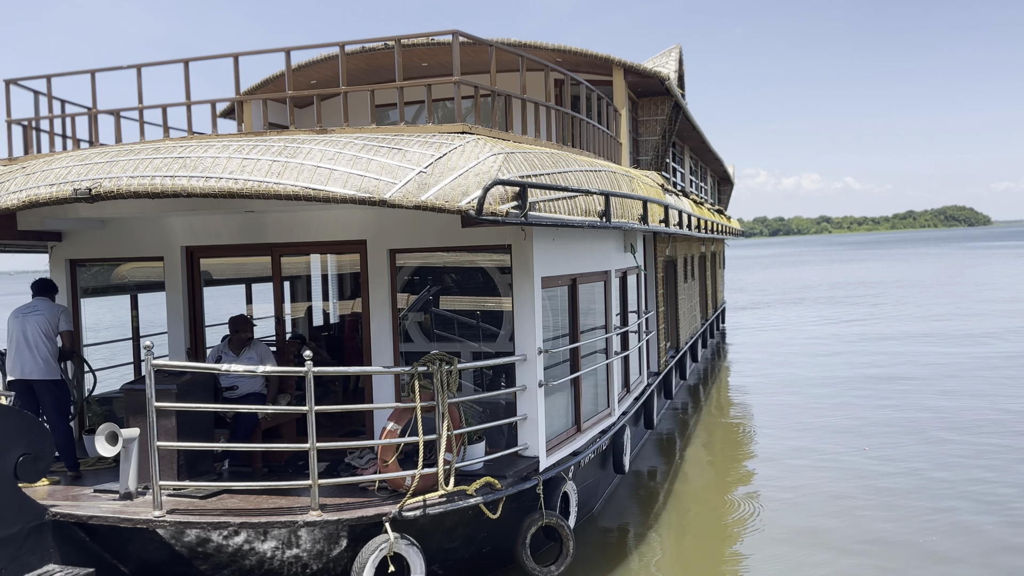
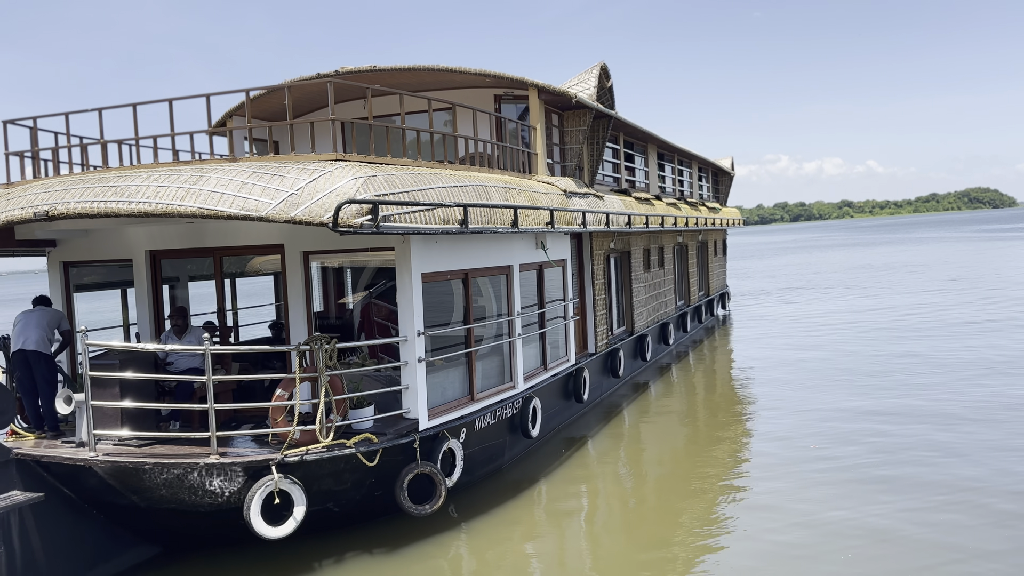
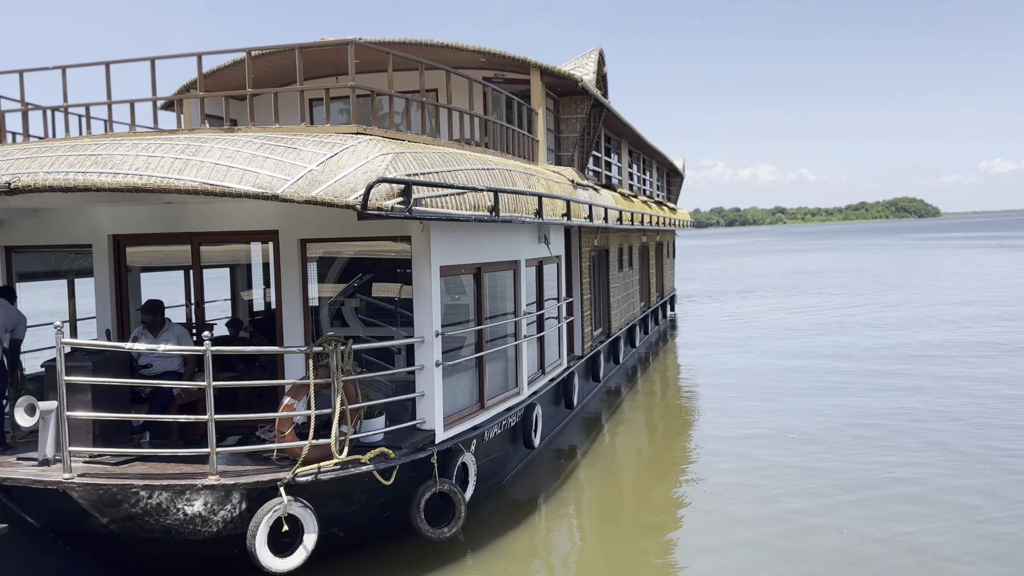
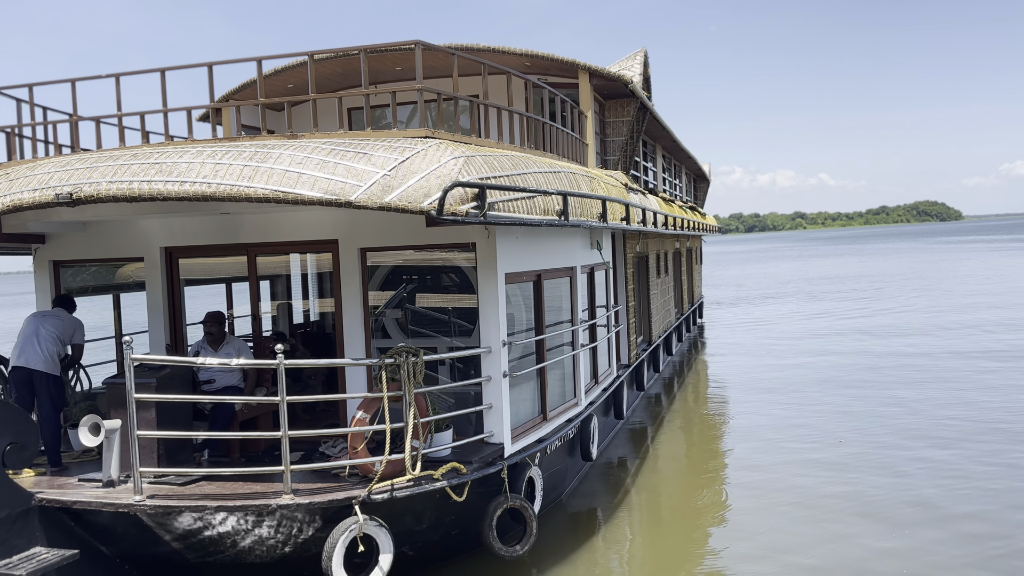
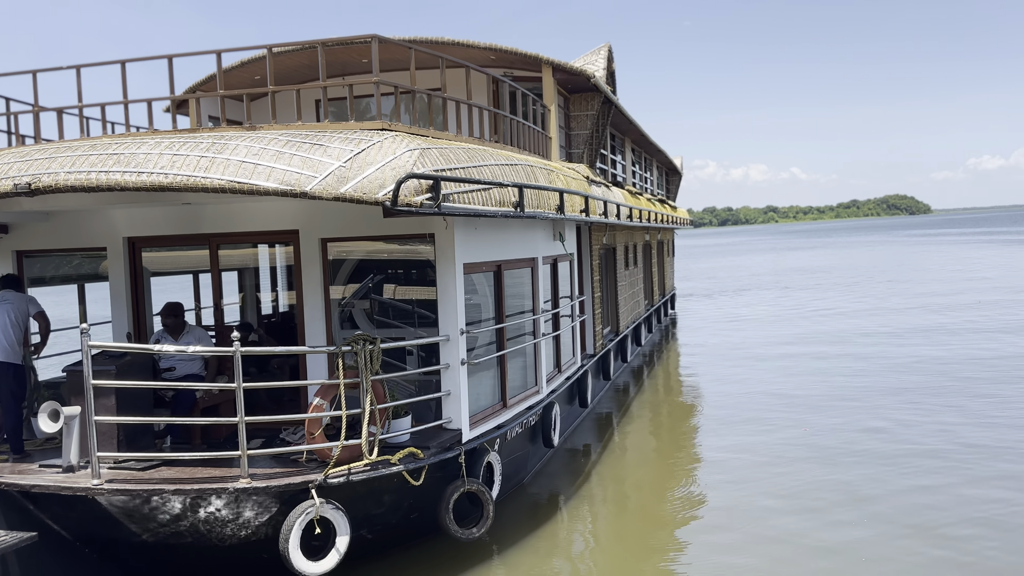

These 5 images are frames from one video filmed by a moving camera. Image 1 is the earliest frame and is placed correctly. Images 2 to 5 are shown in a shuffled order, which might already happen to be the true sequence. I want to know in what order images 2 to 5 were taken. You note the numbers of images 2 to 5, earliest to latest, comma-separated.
4, 5, 3, 2
